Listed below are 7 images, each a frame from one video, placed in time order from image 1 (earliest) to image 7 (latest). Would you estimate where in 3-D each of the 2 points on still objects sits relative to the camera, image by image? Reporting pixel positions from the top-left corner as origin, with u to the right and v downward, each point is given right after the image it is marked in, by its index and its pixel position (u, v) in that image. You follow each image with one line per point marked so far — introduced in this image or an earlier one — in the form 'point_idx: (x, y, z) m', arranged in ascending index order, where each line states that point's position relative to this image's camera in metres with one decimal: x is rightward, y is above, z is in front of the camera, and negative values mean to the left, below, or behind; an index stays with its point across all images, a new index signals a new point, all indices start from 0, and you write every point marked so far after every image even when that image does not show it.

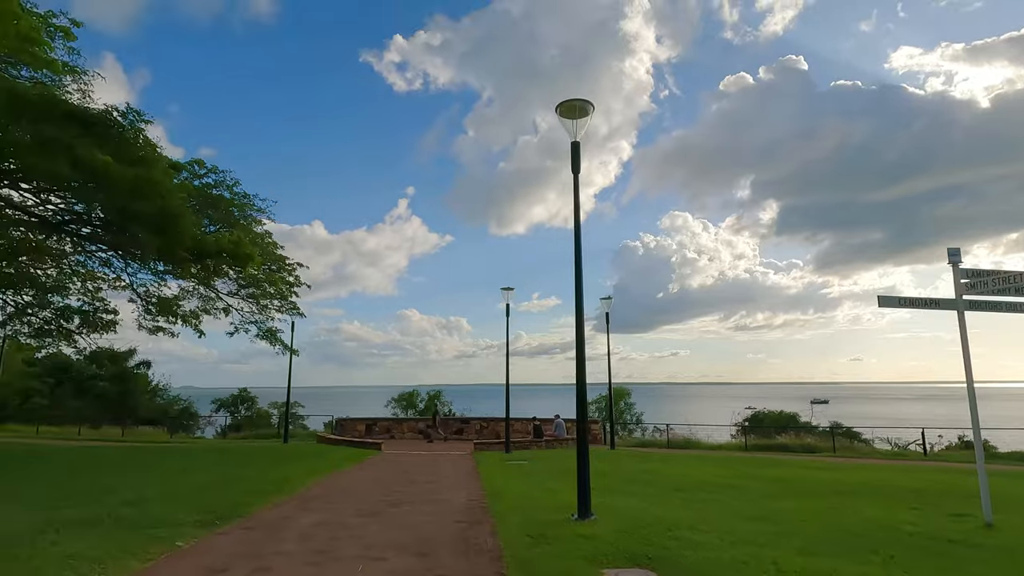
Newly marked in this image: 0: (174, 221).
0: (-6.8, +1.4, +10.9) m
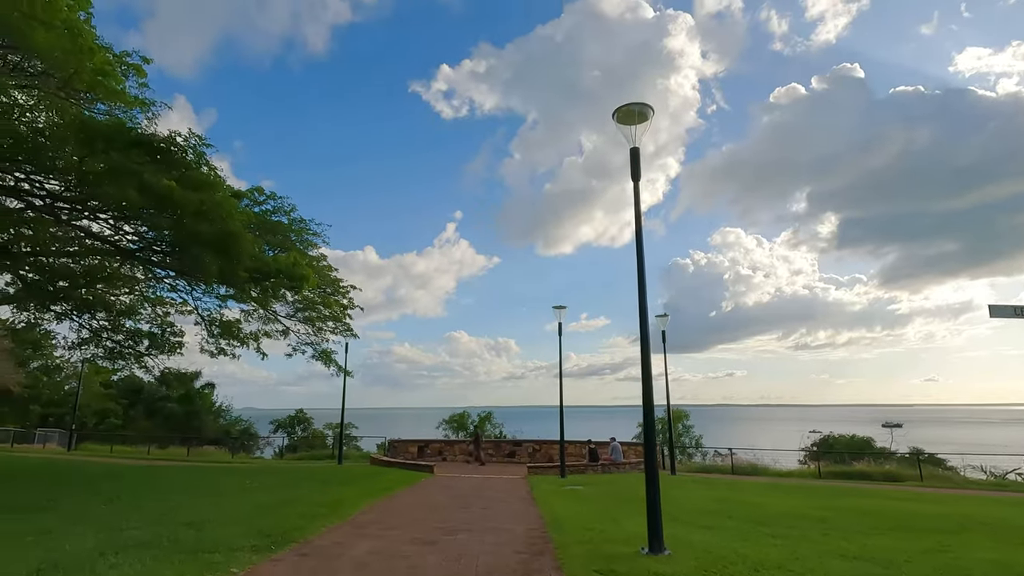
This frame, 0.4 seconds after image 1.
0: (-5.7, +0.9, +11.1) m
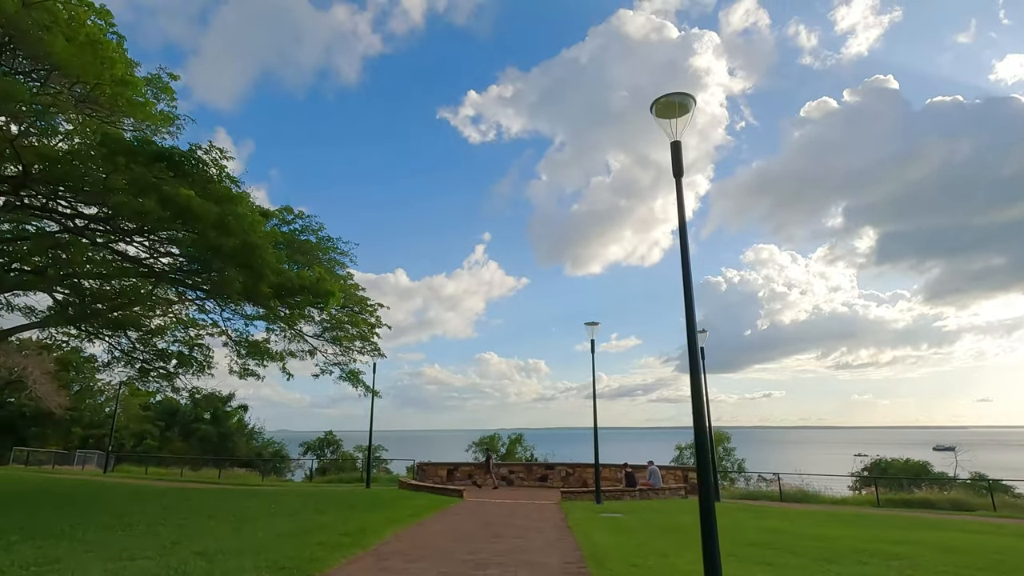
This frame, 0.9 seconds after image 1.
0: (-5.1, +0.6, +10.8) m
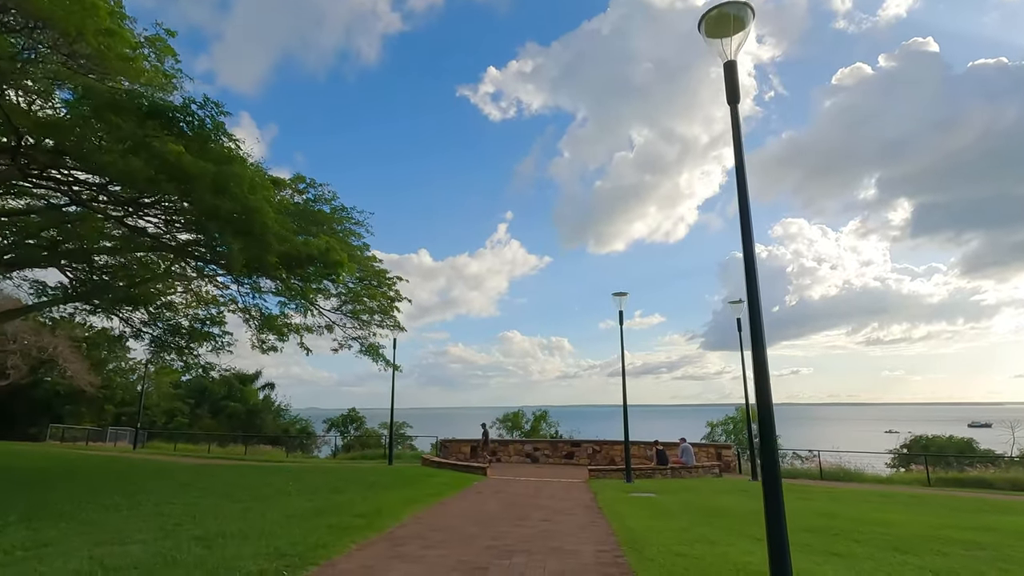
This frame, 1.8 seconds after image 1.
0: (-4.7, +1.3, +10.0) m
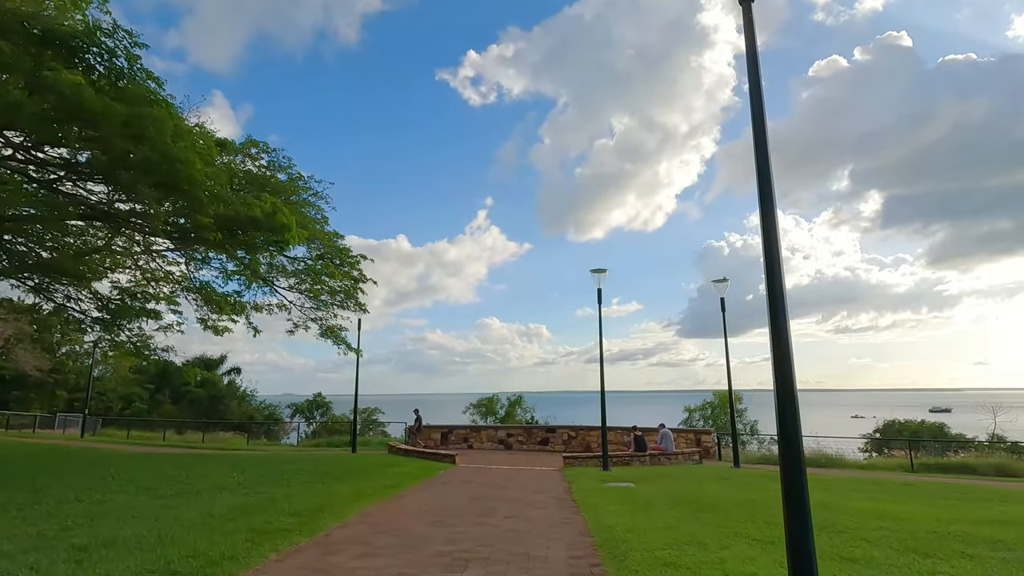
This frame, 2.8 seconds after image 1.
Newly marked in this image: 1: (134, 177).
0: (-5.3, +1.9, +8.6) m
1: (-6.3, +1.9, +9.0) m
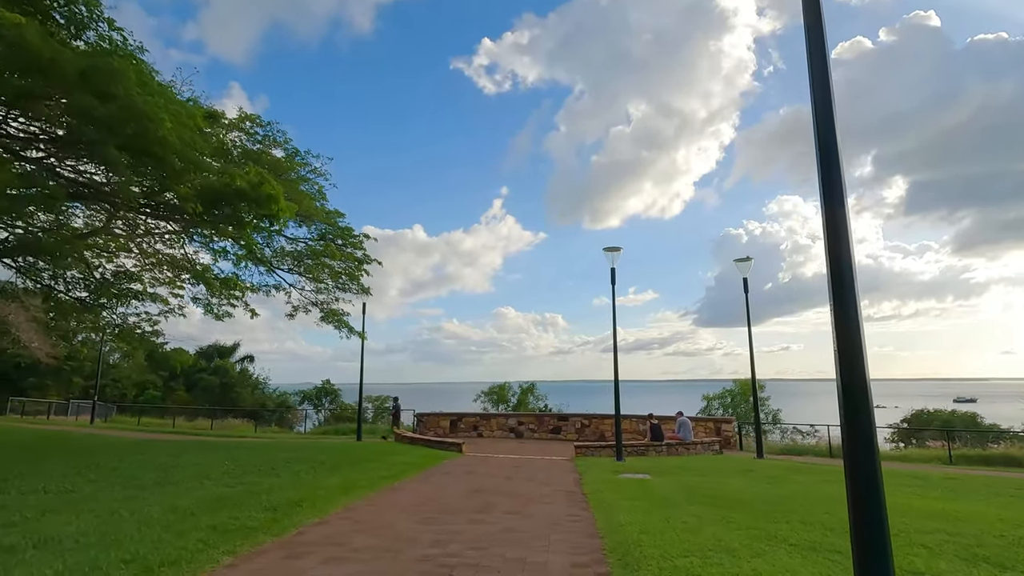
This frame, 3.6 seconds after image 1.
0: (-5.3, +2.3, +7.7) m
1: (-6.3, +2.3, +8.2) m
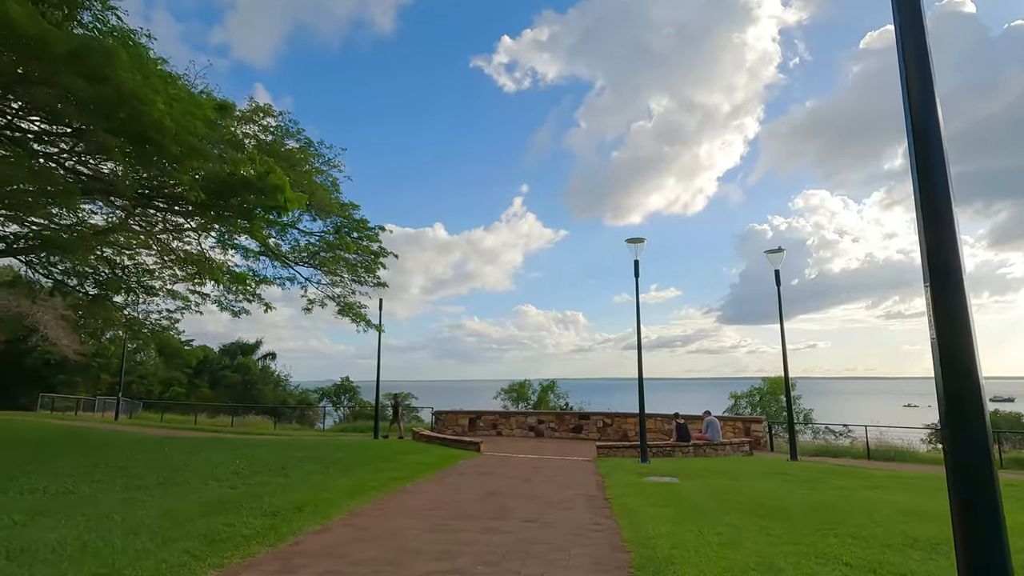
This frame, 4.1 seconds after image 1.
0: (-5.0, +2.4, +7.3) m
1: (-6.1, +2.4, +7.9) m
